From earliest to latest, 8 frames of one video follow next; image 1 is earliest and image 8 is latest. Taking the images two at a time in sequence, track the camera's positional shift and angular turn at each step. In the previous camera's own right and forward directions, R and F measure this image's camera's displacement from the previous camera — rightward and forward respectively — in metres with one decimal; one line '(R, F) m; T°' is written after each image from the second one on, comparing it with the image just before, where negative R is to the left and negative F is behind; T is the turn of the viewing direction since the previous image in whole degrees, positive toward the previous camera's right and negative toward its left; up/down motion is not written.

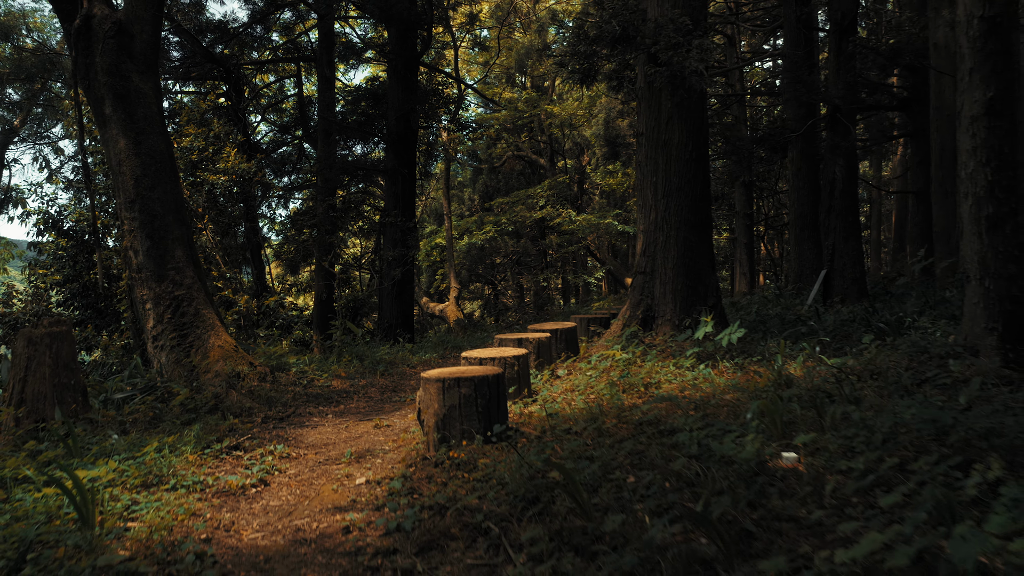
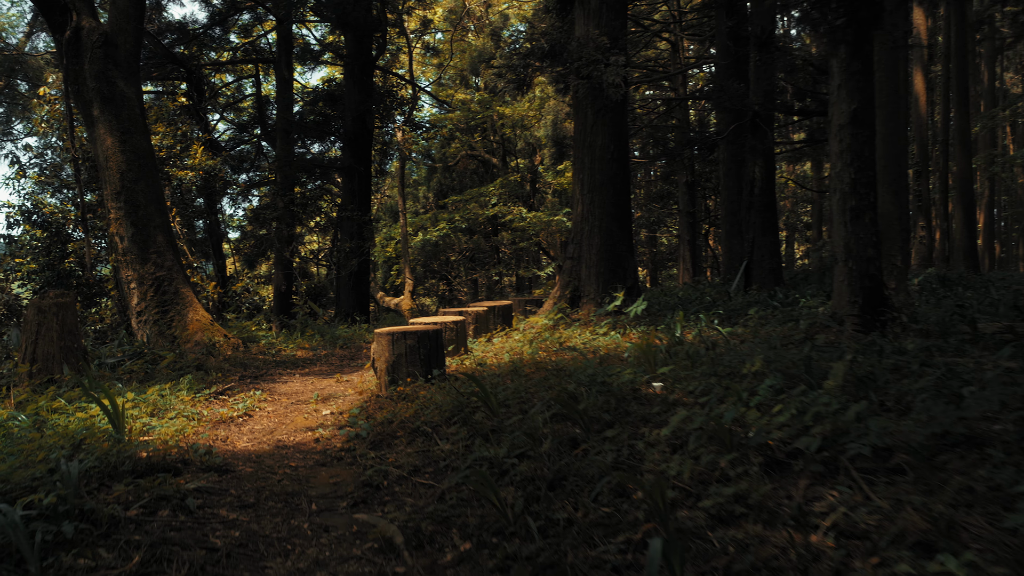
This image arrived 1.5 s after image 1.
(+0.1, -1.0) m; +3°
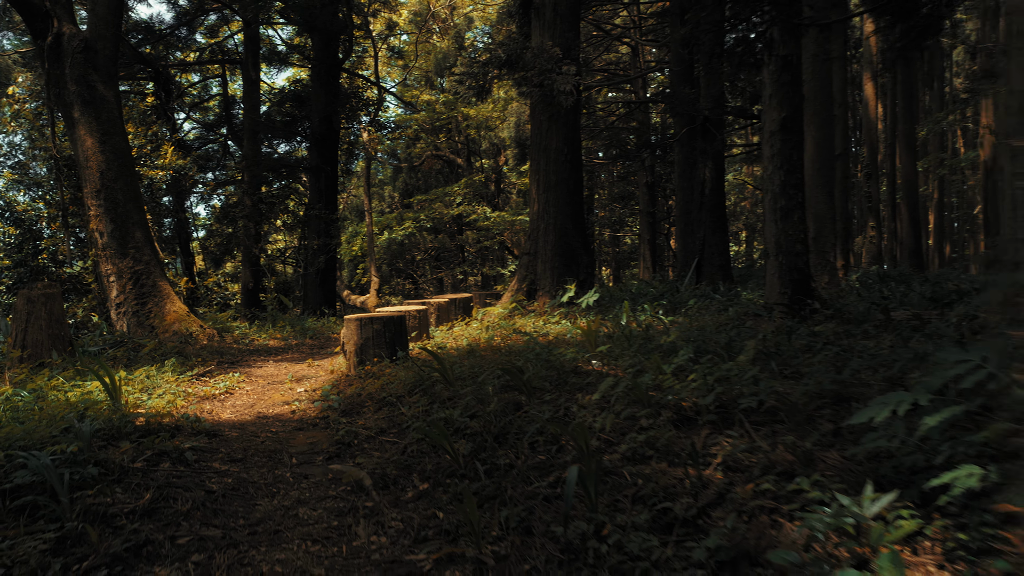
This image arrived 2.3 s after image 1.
(+0.1, -0.5) m; +2°
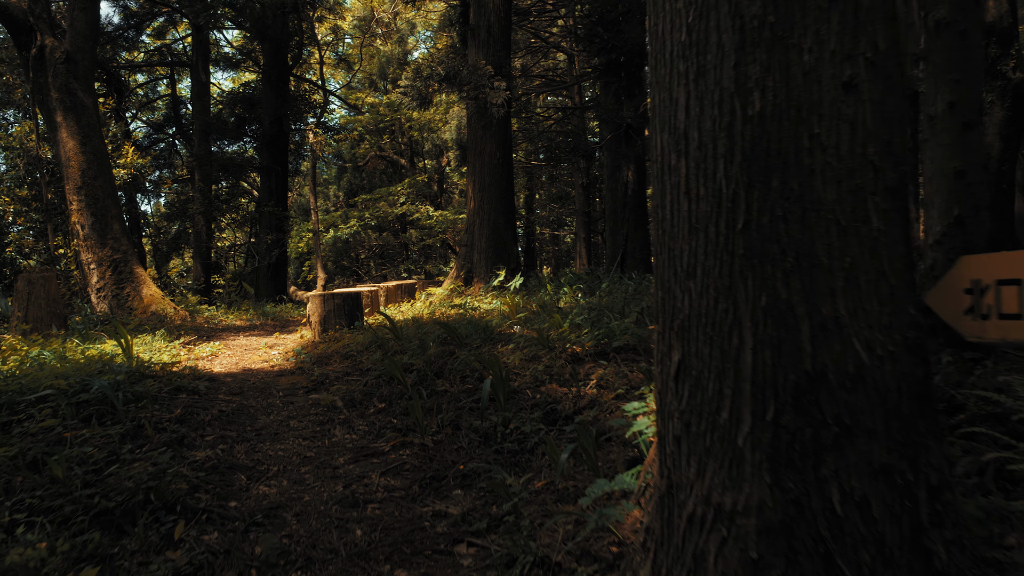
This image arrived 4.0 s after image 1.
(0.0, -1.2) m; +4°
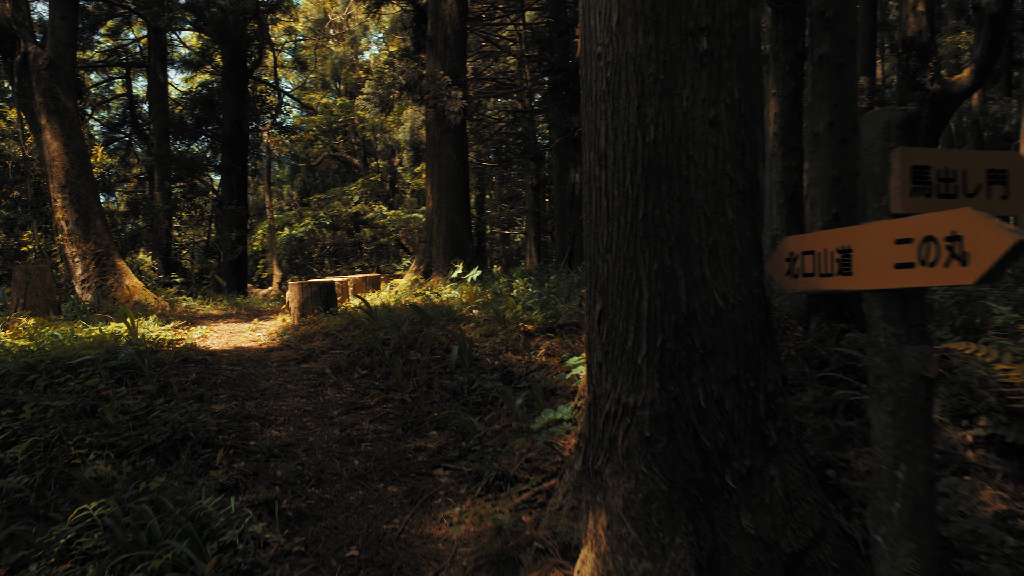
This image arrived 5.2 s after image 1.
(-0.1, -0.8) m; +3°
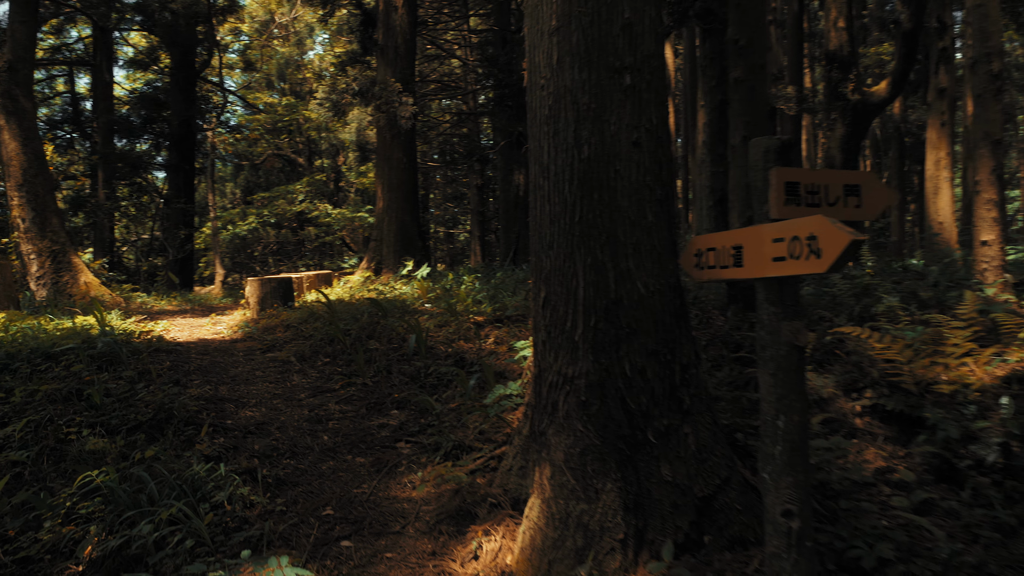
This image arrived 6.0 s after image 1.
(-0.1, -0.5) m; +4°
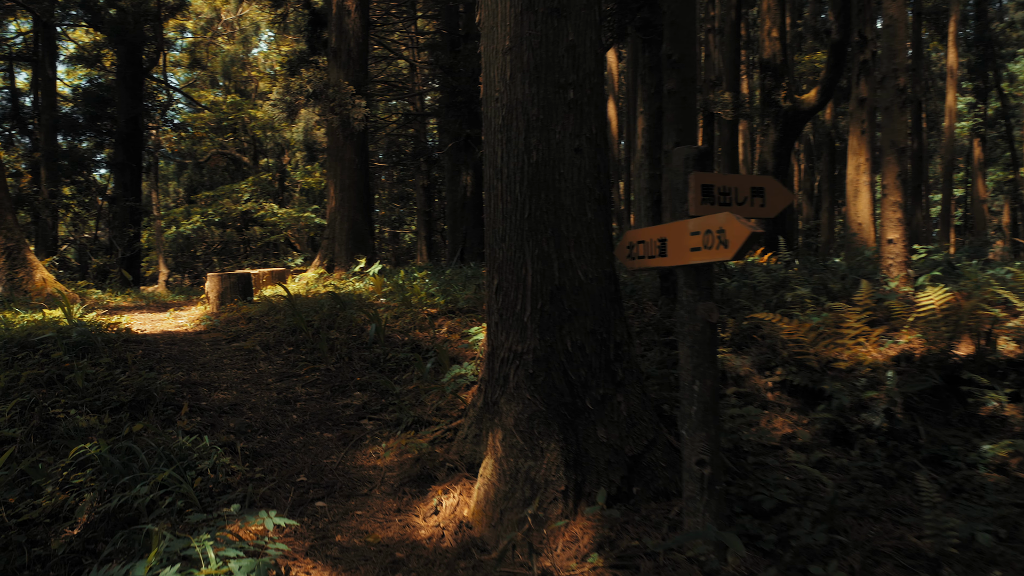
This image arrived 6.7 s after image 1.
(0.0, -0.5) m; +4°
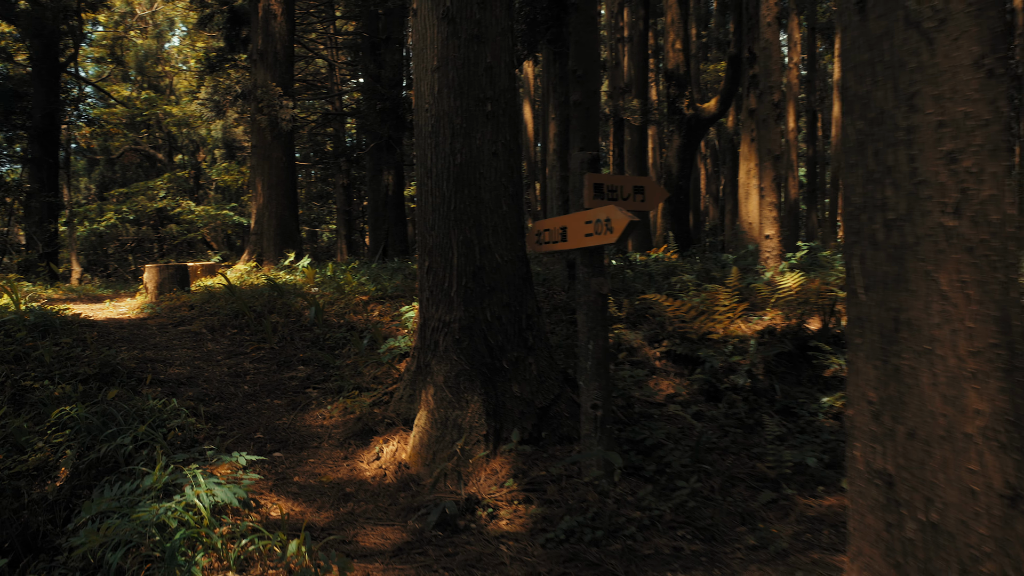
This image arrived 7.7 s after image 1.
(-0.1, -0.7) m; +6°
